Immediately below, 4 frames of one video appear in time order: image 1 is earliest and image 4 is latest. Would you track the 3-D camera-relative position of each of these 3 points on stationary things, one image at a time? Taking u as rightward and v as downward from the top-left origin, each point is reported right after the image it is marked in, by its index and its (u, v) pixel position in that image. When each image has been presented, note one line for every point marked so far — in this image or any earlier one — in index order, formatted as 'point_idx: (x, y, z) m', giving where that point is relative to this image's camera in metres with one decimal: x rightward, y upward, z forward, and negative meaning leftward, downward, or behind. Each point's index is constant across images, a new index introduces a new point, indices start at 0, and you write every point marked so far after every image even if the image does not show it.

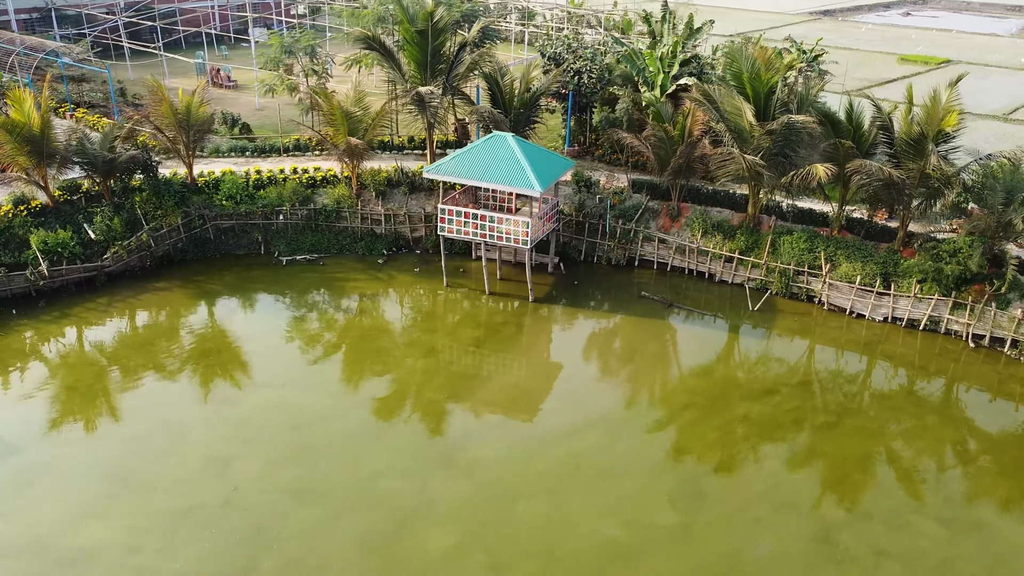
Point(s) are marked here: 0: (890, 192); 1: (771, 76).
0: (+8.6, +2.2, +18.3) m
1: (+6.4, +5.1, +19.3) m
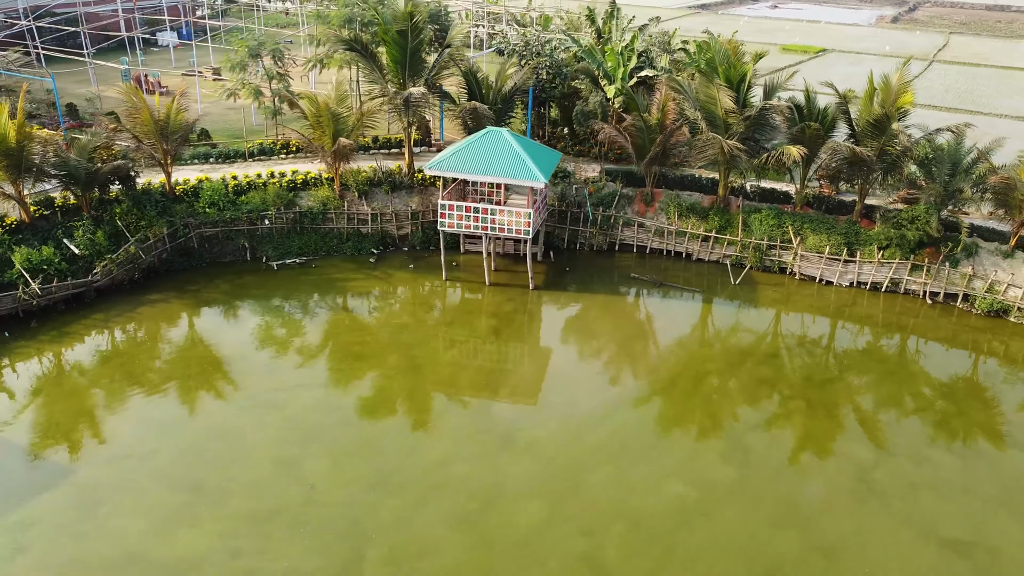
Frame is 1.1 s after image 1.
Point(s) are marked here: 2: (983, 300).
0: (+8.6, +3.0, +20.2) m
1: (+6.0, +5.7, +20.9) m
2: (+11.5, -0.3, +19.7) m
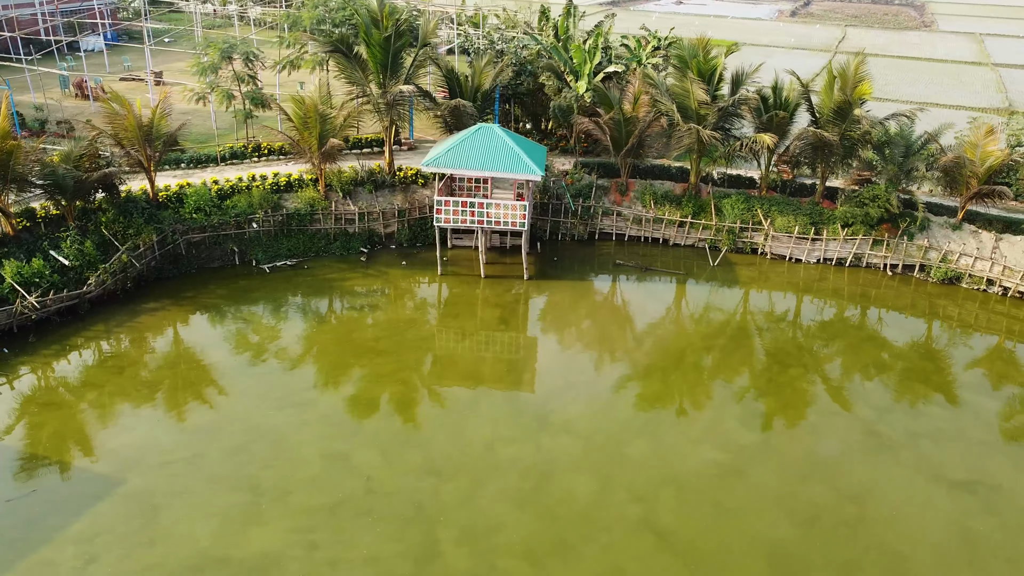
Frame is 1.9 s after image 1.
0: (+8.3, +3.7, +21.7) m
1: (+5.5, +6.2, +22.1) m
2: (+11.4, +0.5, +21.5) m
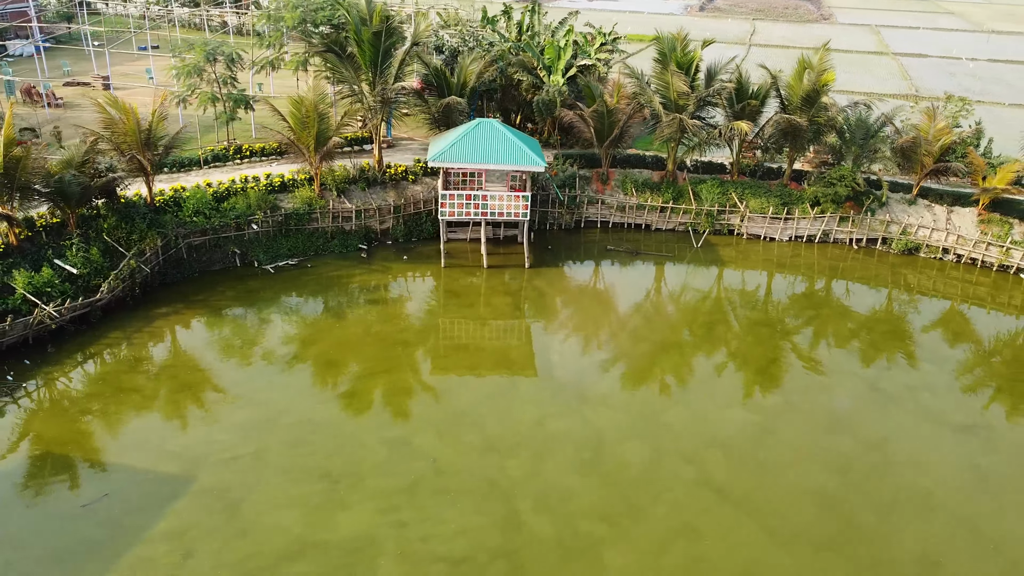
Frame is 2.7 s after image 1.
0: (+8.0, +4.4, +23.4) m
1: (+5.1, +6.8, +23.5) m
2: (+11.3, +1.4, +23.5) m
